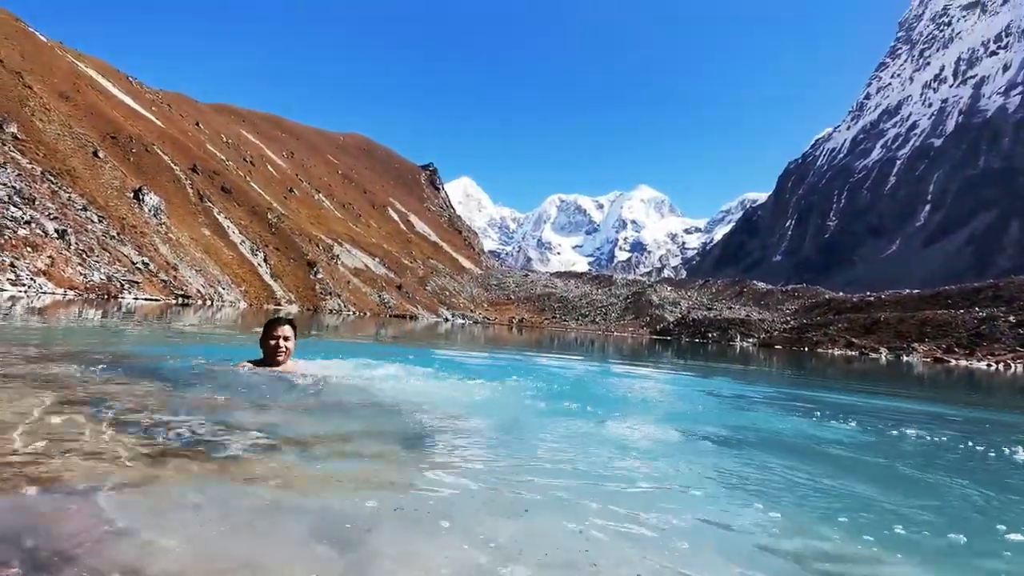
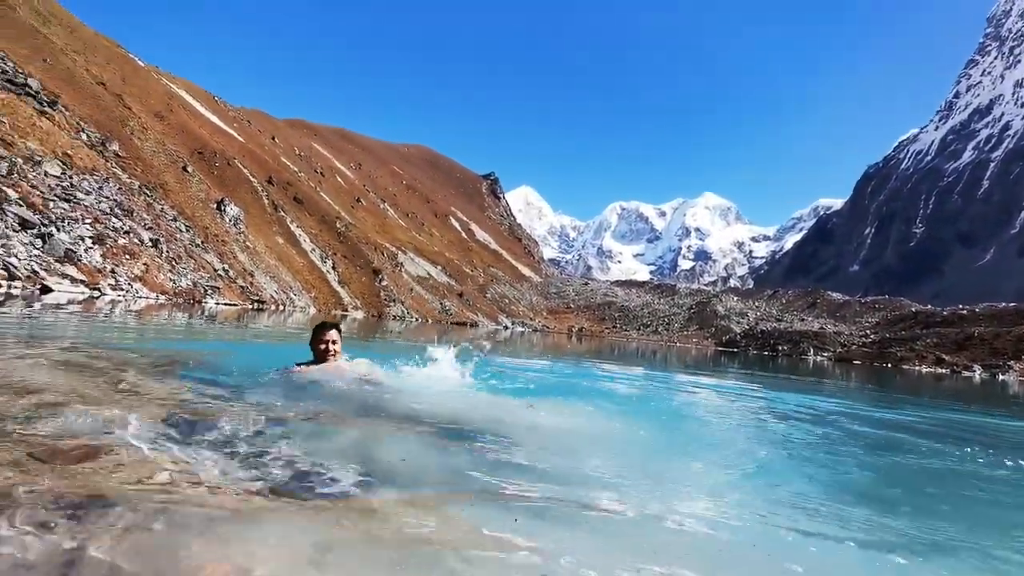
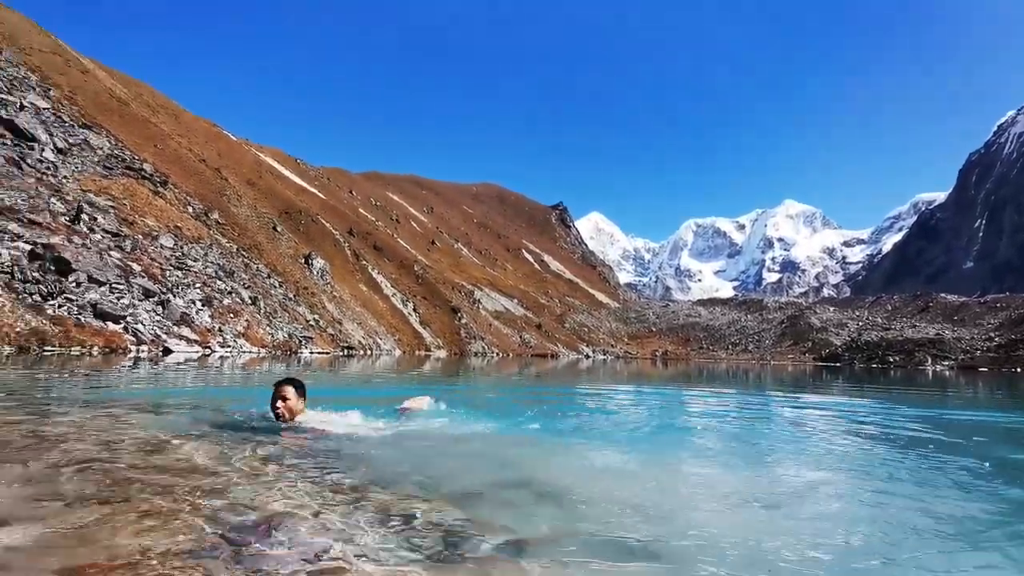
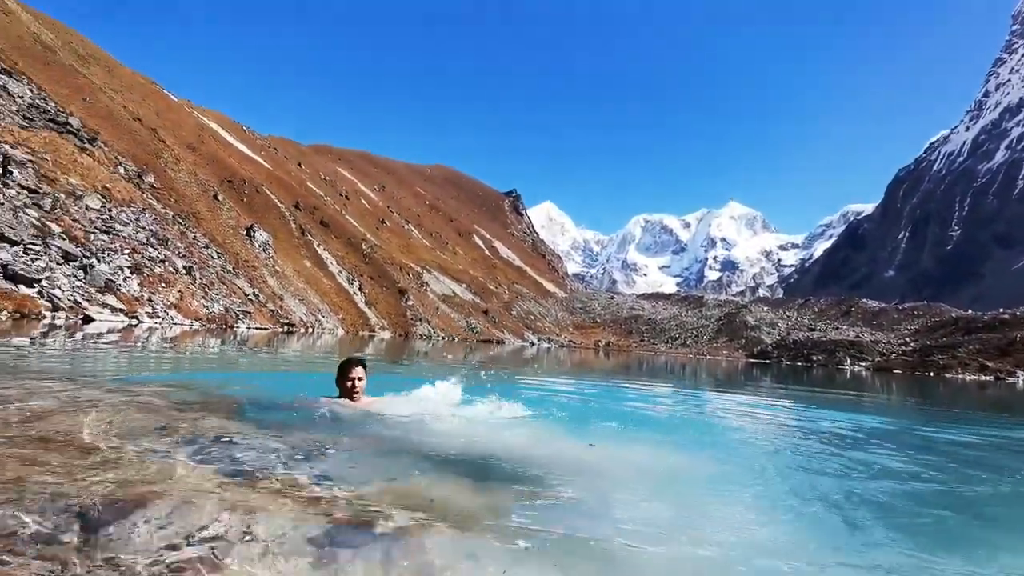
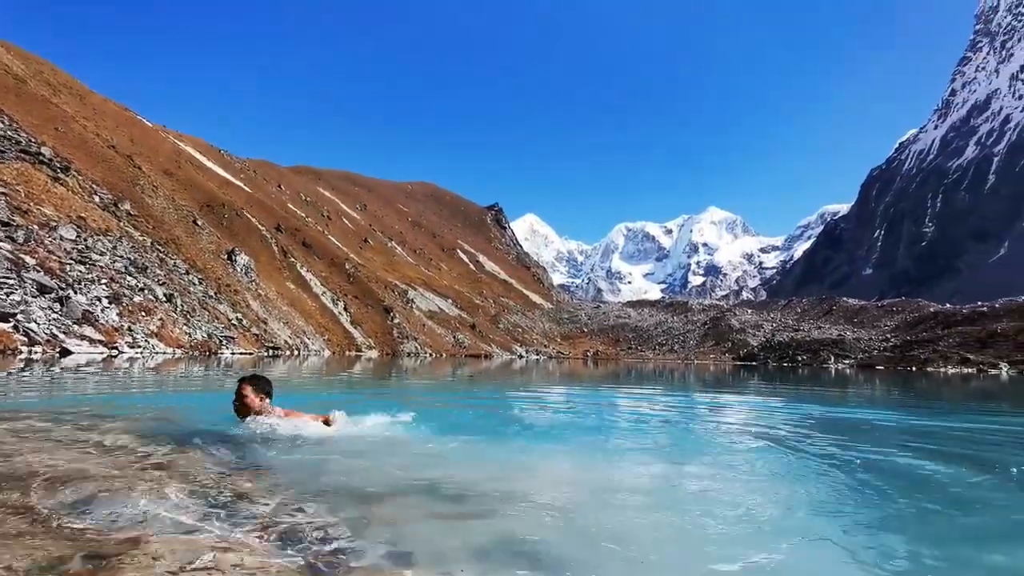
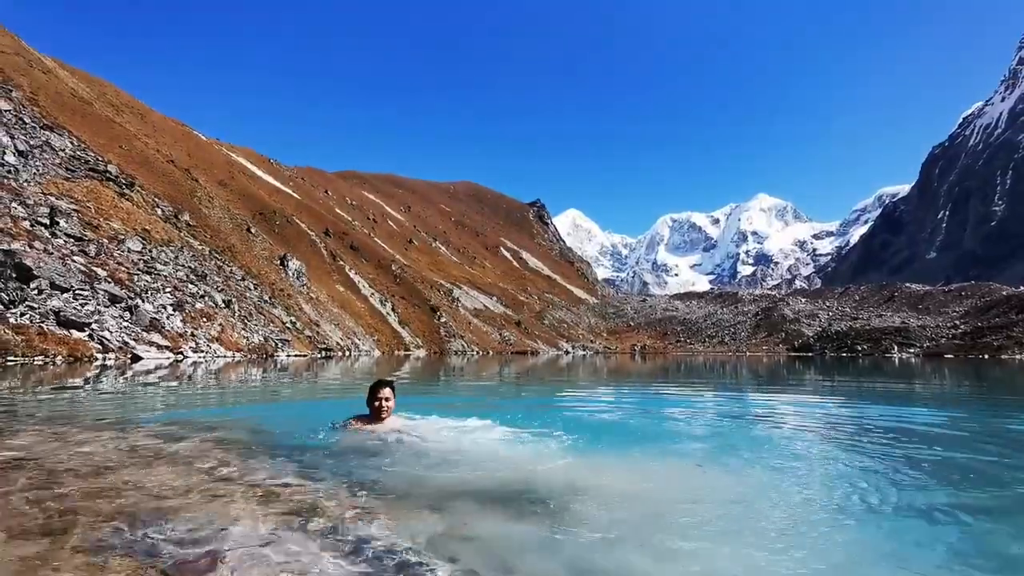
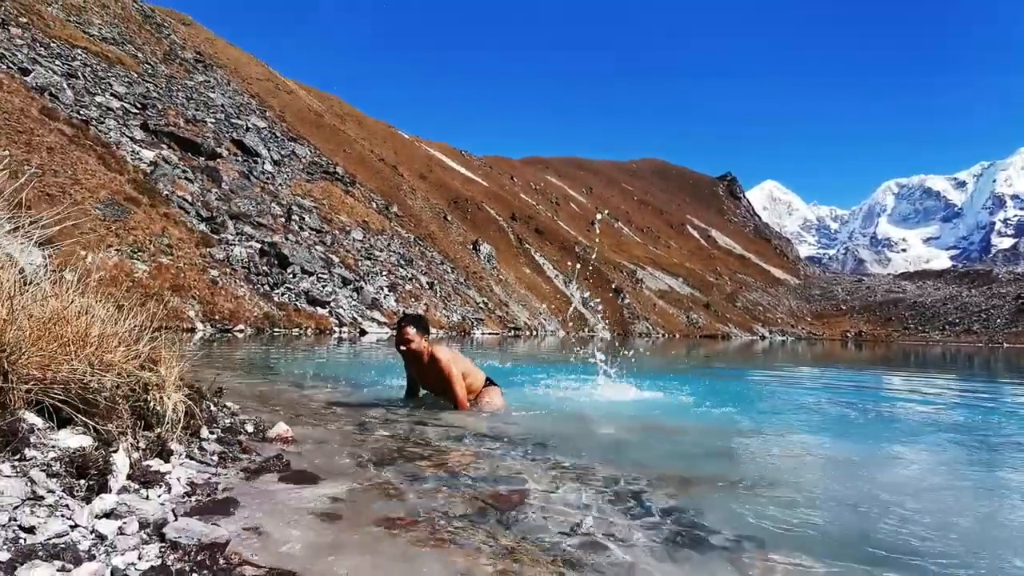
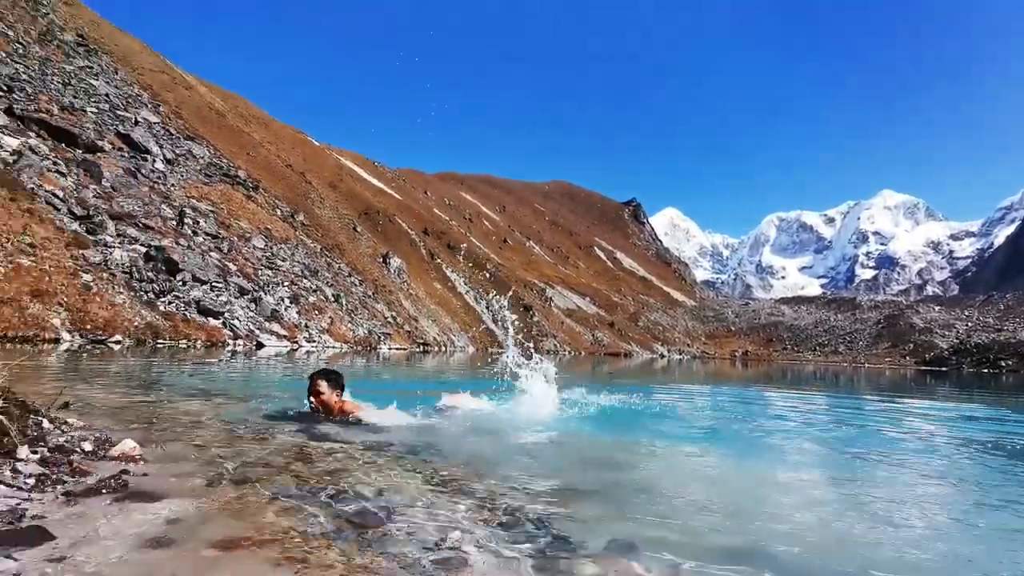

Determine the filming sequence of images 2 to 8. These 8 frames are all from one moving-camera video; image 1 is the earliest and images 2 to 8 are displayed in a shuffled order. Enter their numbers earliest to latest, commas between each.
2, 4, 6, 5, 3, 8, 7
